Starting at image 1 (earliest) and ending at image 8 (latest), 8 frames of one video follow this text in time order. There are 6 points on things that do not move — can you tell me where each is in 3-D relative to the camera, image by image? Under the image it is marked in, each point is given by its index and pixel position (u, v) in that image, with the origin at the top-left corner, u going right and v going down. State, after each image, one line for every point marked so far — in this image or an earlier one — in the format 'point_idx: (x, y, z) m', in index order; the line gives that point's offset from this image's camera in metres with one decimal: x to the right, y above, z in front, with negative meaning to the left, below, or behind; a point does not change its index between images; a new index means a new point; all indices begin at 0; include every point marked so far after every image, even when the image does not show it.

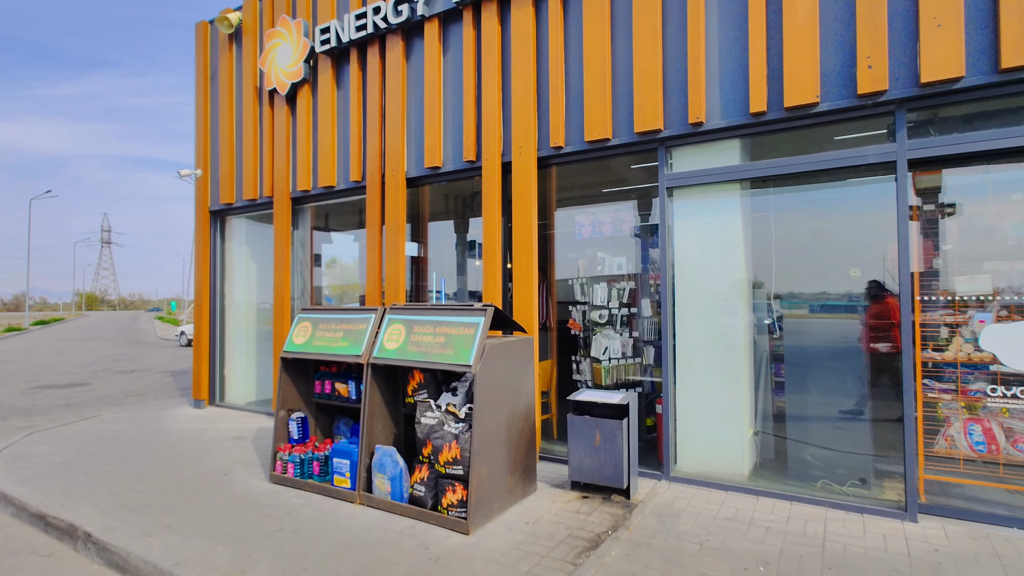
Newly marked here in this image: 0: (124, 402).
0: (-7.2, -2.1, +10.2) m
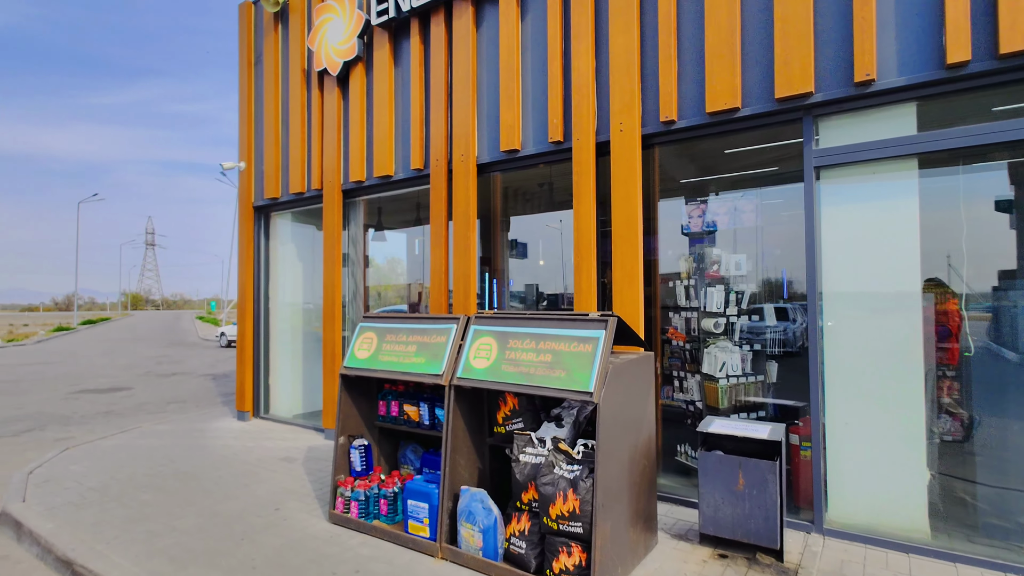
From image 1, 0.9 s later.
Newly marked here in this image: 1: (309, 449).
0: (-6.1, -2.2, +9.7) m
1: (-2.3, -1.8, +6.2) m
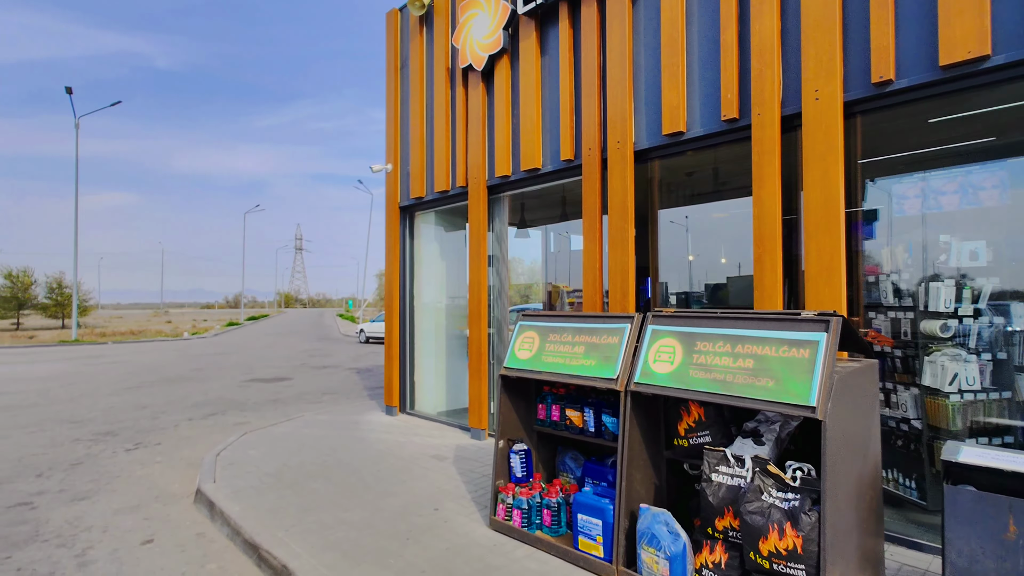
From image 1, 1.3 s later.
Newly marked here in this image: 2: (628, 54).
0: (-3.6, -2.2, +10.4) m
1: (-0.6, -1.8, +6.2) m
2: (+1.1, +2.1, +5.0) m
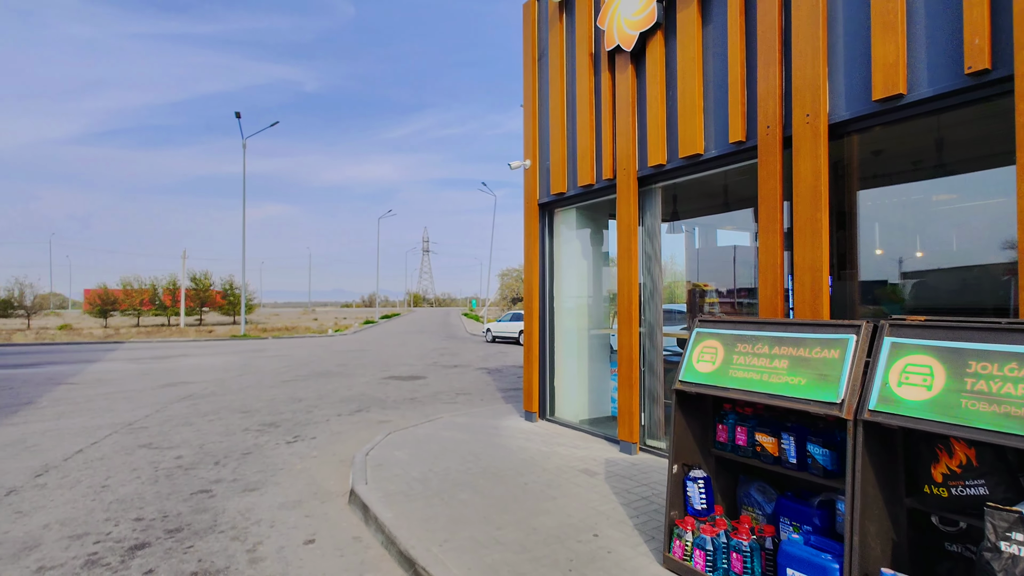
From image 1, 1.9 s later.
0: (-1.0, -2.2, +10.4) m
1: (+1.0, -1.8, +5.7) m
2: (+2.4, +2.1, +4.2) m
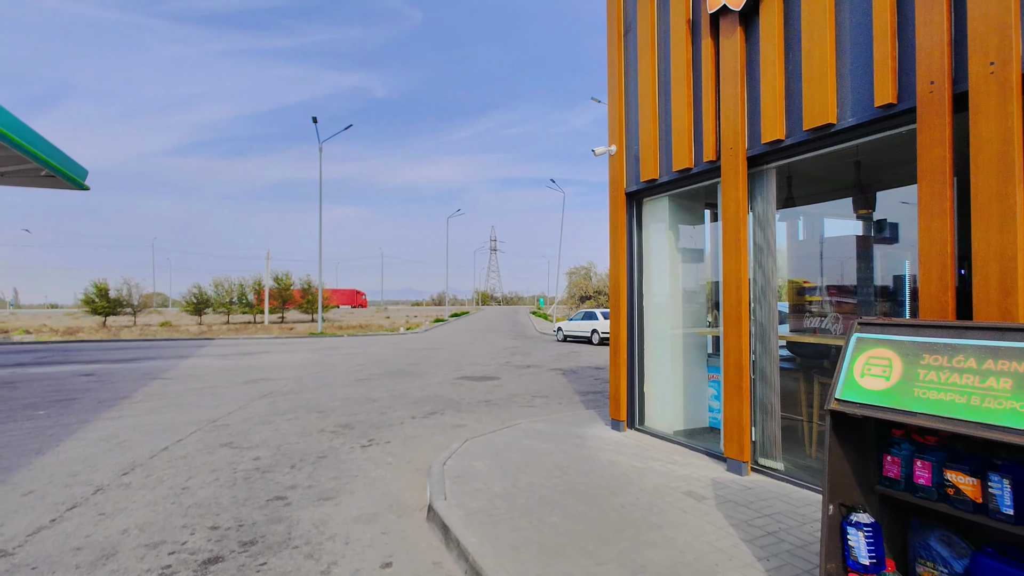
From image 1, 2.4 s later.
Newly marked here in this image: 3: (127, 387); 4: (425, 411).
0: (+0.4, -2.1, +9.9) m
1: (+1.8, -1.8, +4.9) m
2: (+3.0, +2.2, +3.3) m
3: (-8.9, -2.3, +12.6) m
4: (-1.5, -2.1, +9.5) m
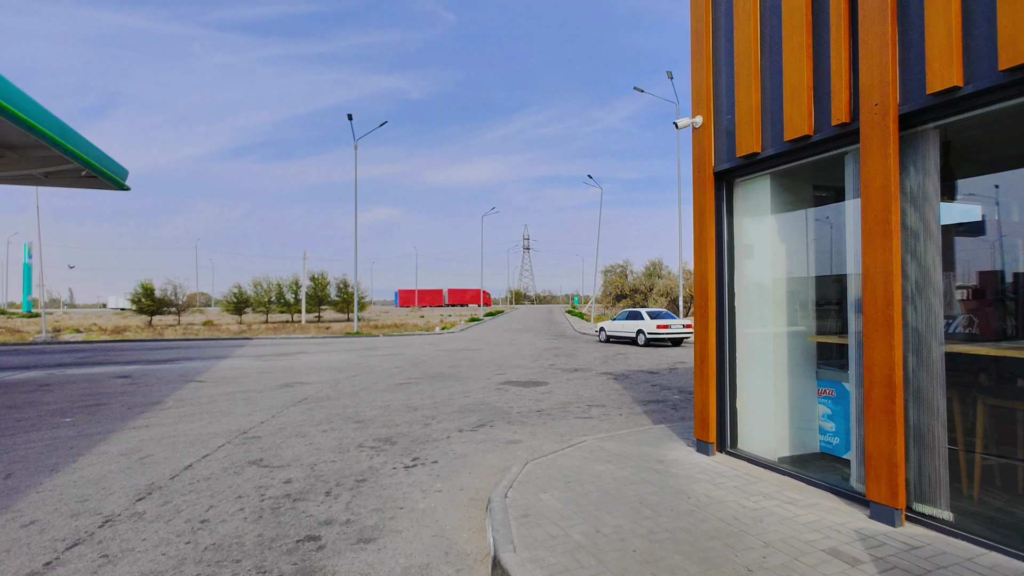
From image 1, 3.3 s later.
0: (+1.3, -2.1, +8.9) m
1: (+2.4, -1.7, +3.8) m
2: (+3.5, +2.2, +2.1) m
3: (-7.8, -2.3, +12.1) m
4: (-0.6, -2.1, +8.6) m
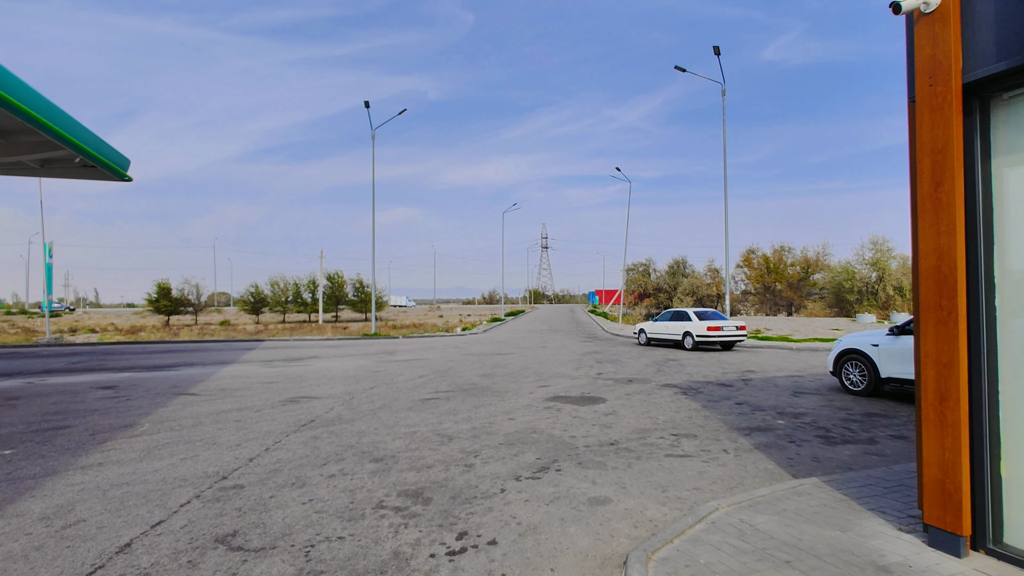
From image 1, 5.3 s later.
0: (+2.1, -2.0, +6.6) m
1: (+3.1, -1.7, +1.5) m
2: (+4.1, +2.3, -0.3) m
3: (-6.9, -2.2, +10.1) m
4: (+0.2, -2.0, +6.4) m
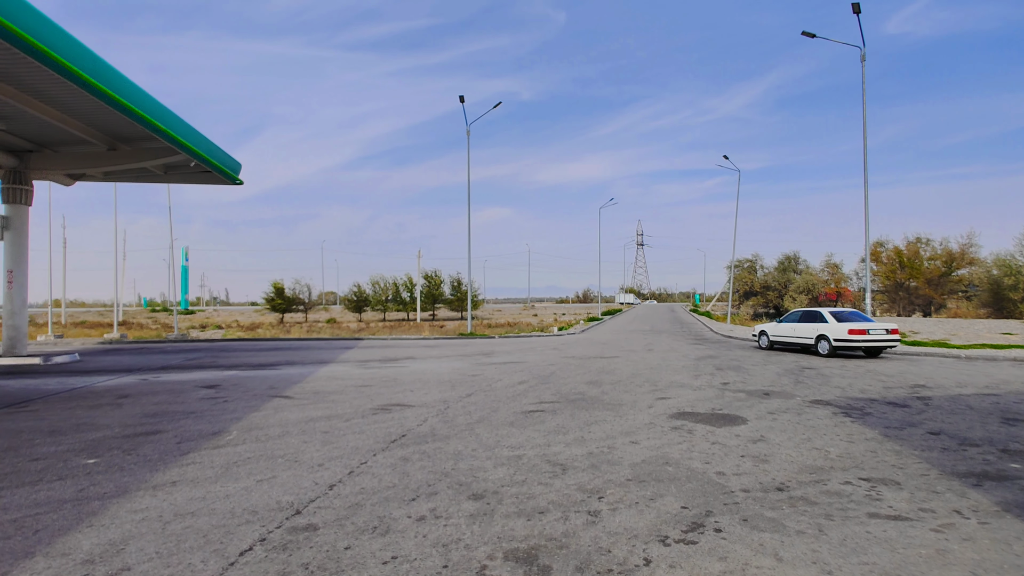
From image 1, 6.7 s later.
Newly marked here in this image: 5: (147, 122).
0: (+3.4, -2.0, +4.7) m
1: (+3.5, -1.6, -0.5) m
2: (+4.1, +2.3, -2.5) m
3: (-4.9, -2.2, +9.7) m
4: (+1.4, -2.0, +4.8) m
5: (-11.1, +5.1, +16.6) m
